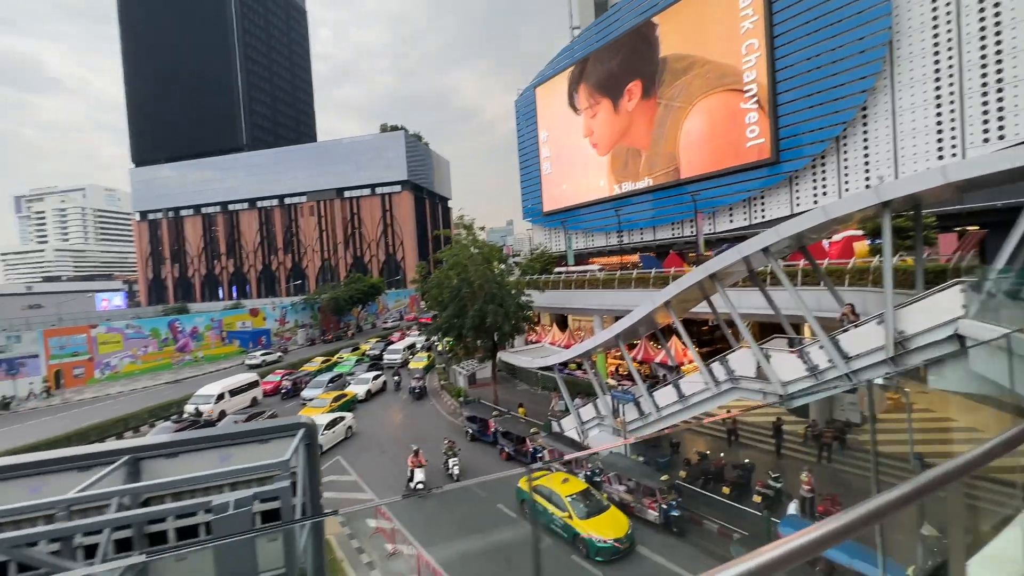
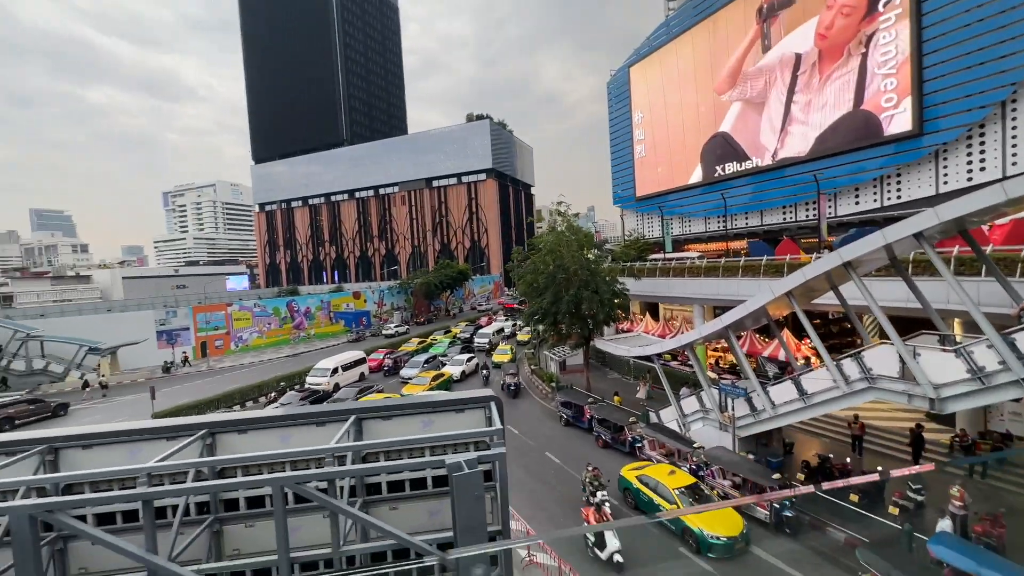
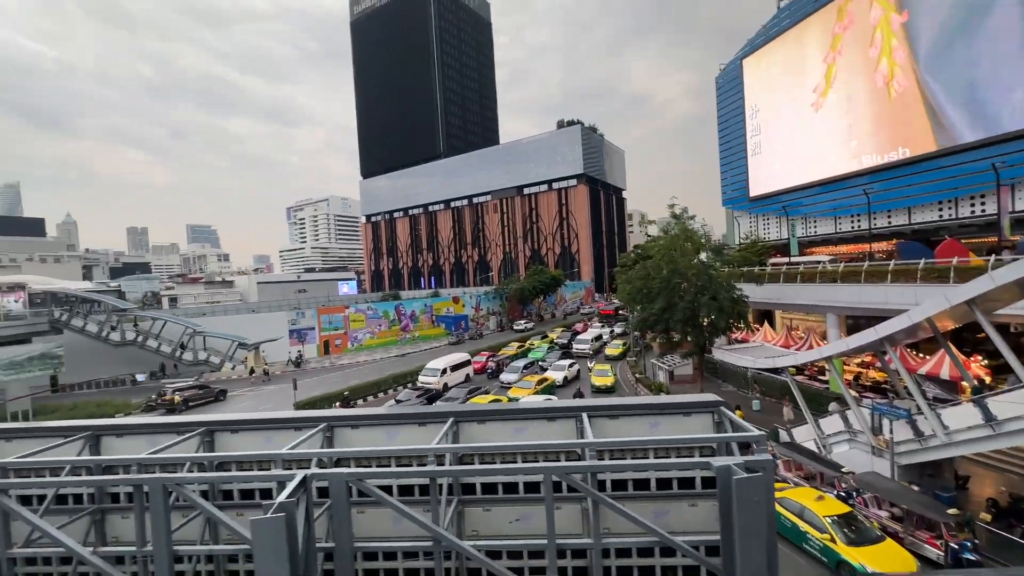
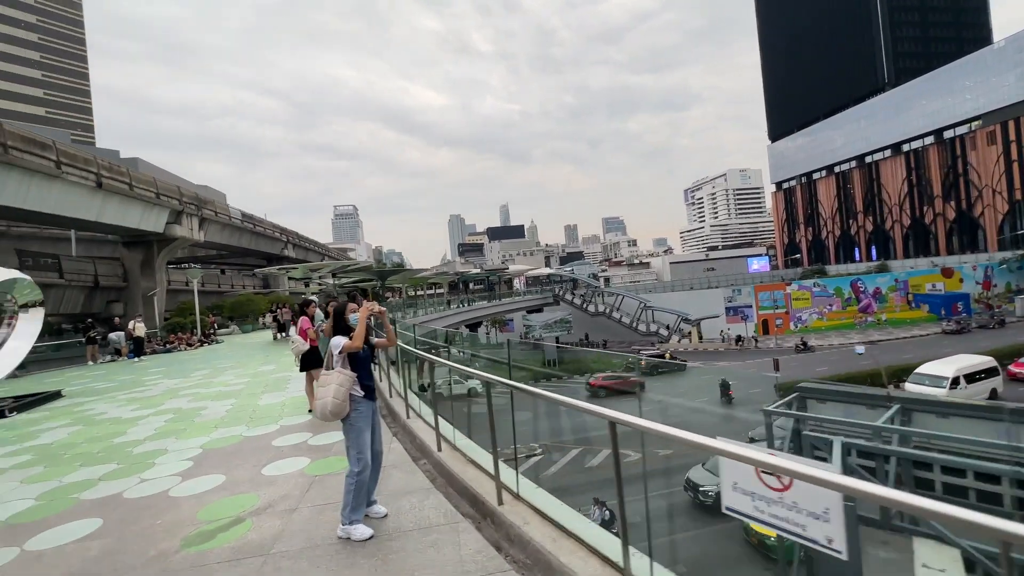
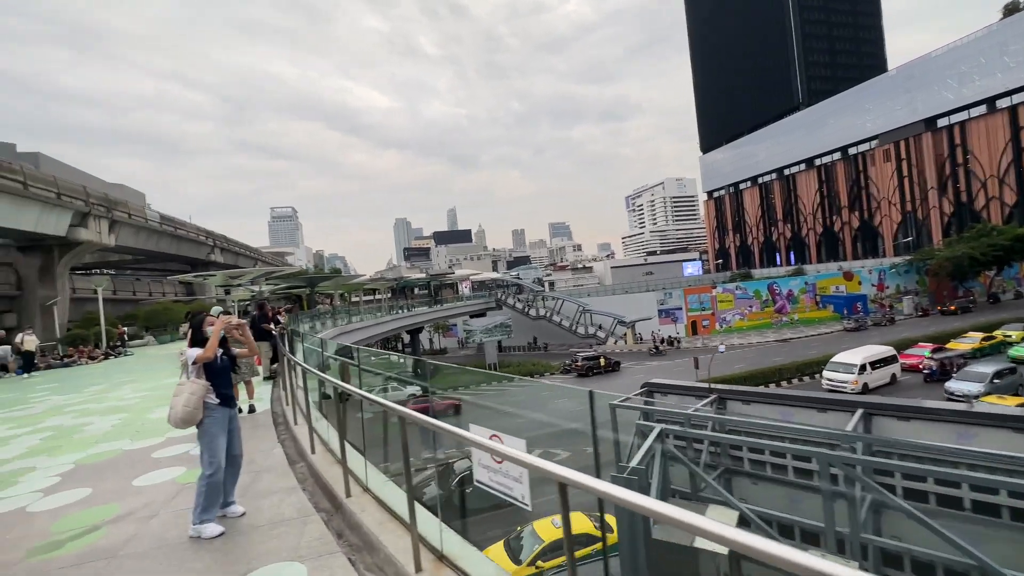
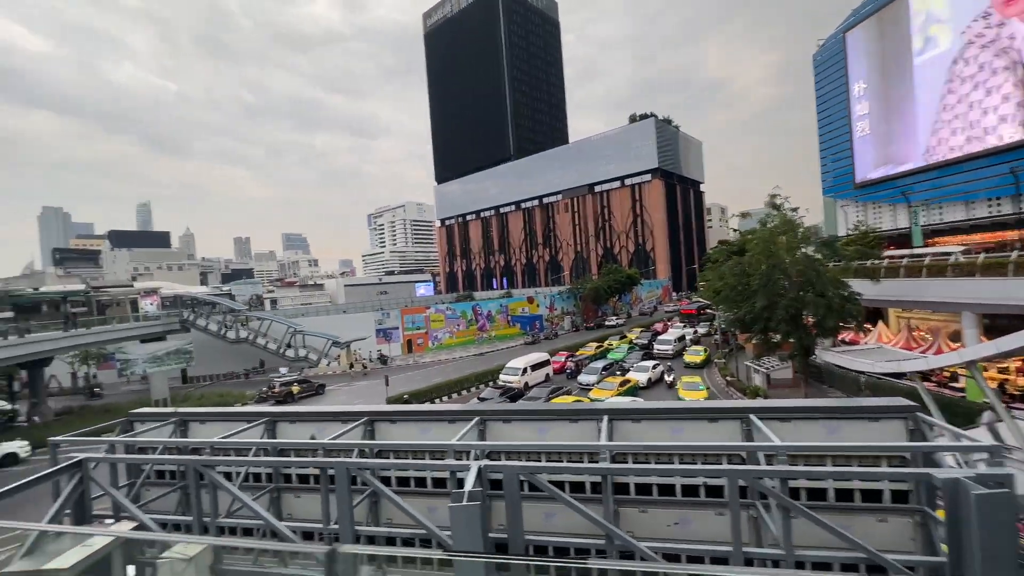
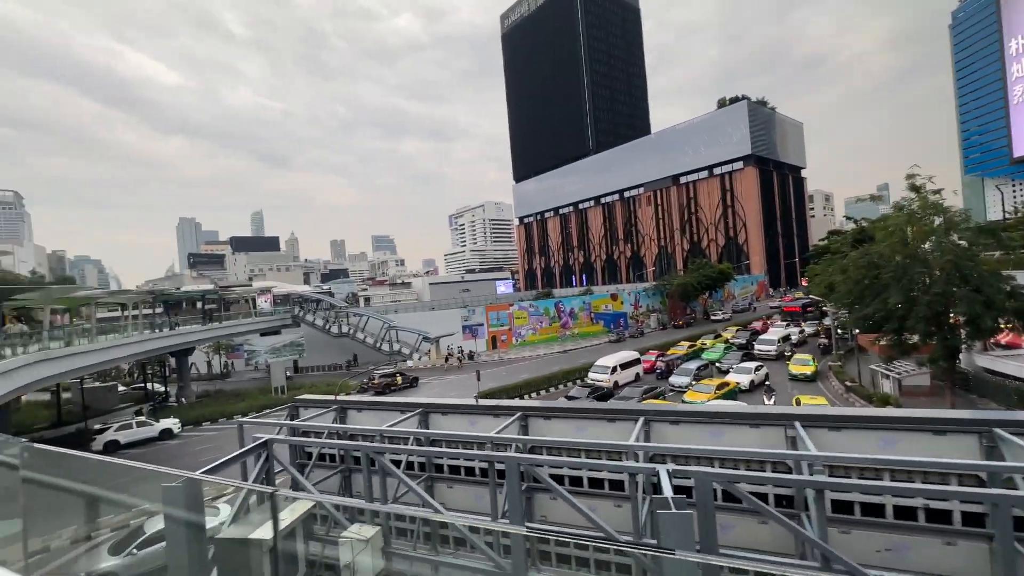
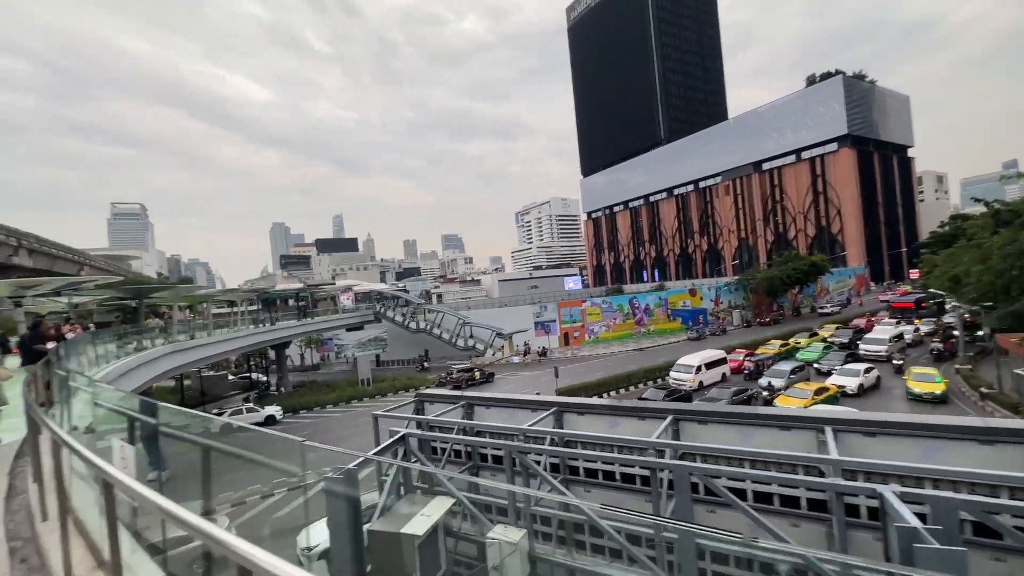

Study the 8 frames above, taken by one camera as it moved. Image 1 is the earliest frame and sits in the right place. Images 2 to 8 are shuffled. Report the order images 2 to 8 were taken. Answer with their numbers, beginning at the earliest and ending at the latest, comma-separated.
2, 3, 6, 7, 8, 5, 4
